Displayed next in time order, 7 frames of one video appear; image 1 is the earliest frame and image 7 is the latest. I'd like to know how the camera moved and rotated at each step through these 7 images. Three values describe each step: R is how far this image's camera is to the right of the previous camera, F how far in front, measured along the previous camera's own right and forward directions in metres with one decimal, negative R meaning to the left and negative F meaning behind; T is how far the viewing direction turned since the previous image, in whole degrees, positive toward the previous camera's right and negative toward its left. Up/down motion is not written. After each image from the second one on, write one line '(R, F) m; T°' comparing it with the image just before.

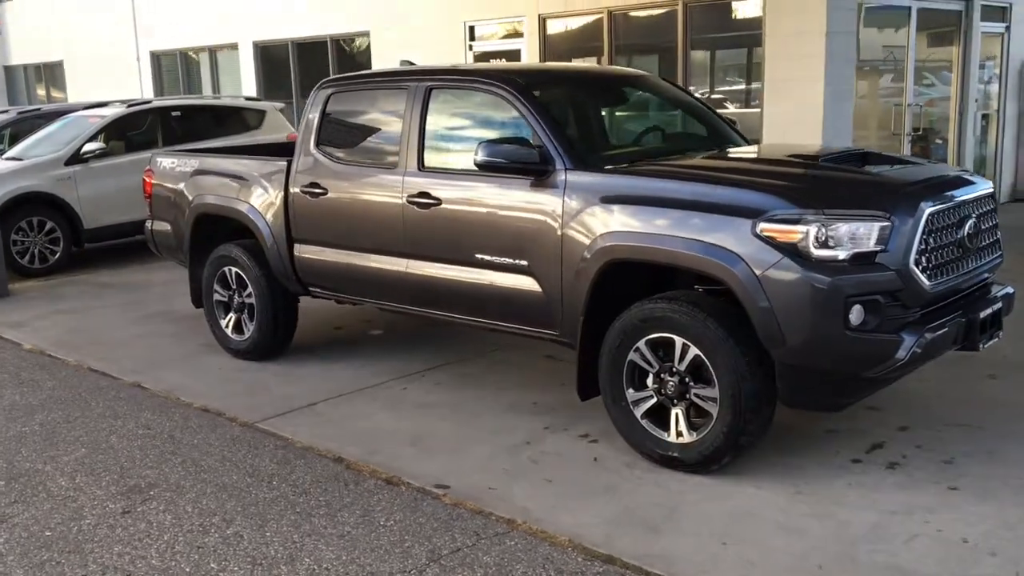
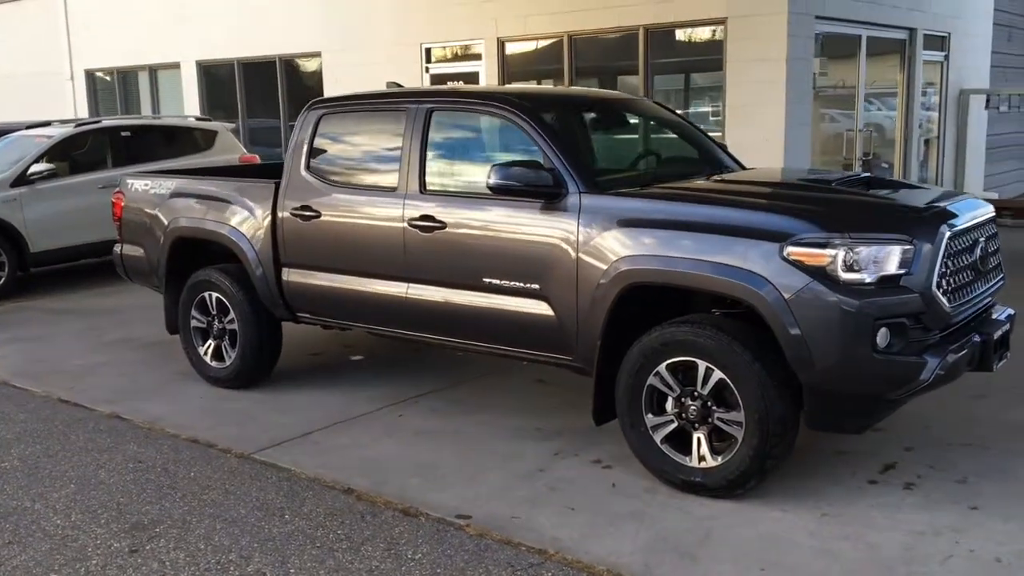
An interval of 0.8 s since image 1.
(-0.4, +0.1) m; +4°
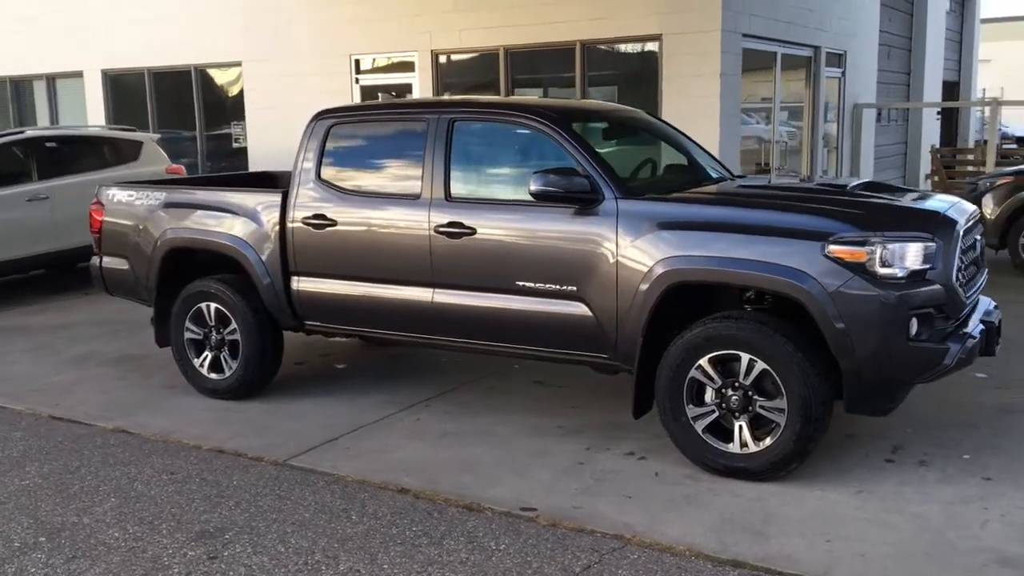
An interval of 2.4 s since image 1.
(-0.8, -0.1) m; +8°
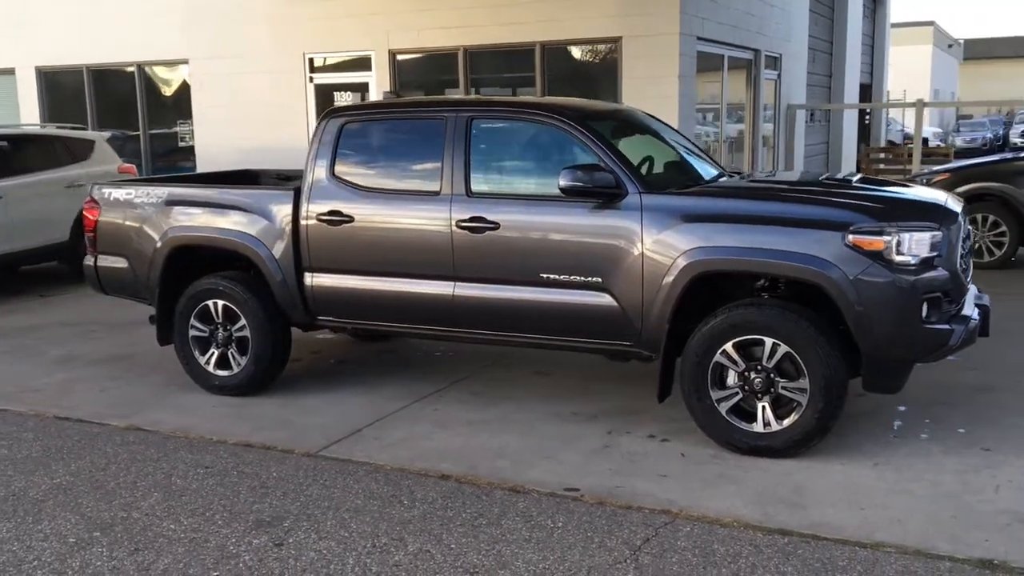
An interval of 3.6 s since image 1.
(-0.6, -0.2) m; +5°
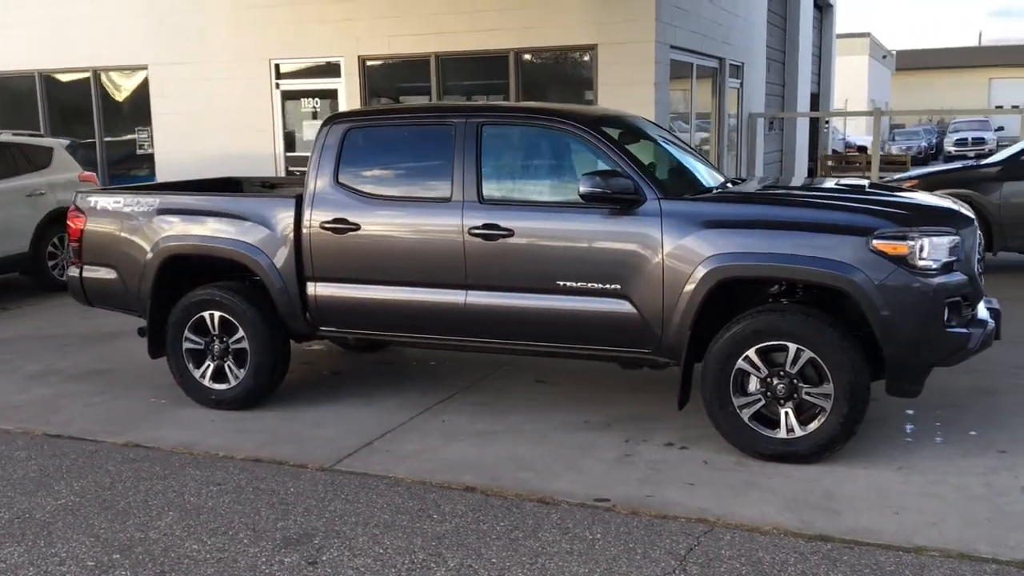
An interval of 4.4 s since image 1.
(-0.4, +0.1) m; +4°
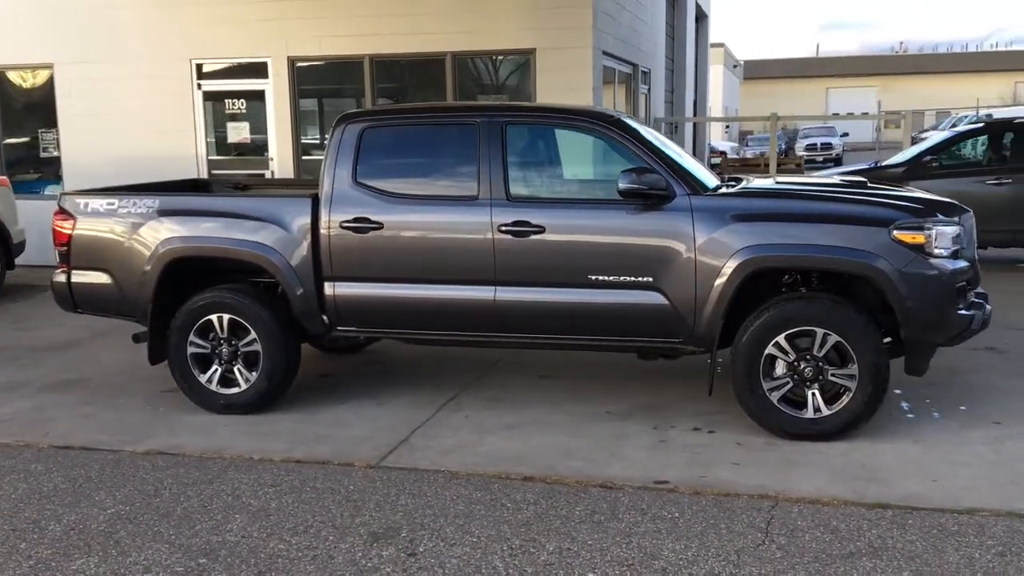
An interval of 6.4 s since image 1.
(-1.0, -0.1) m; +8°
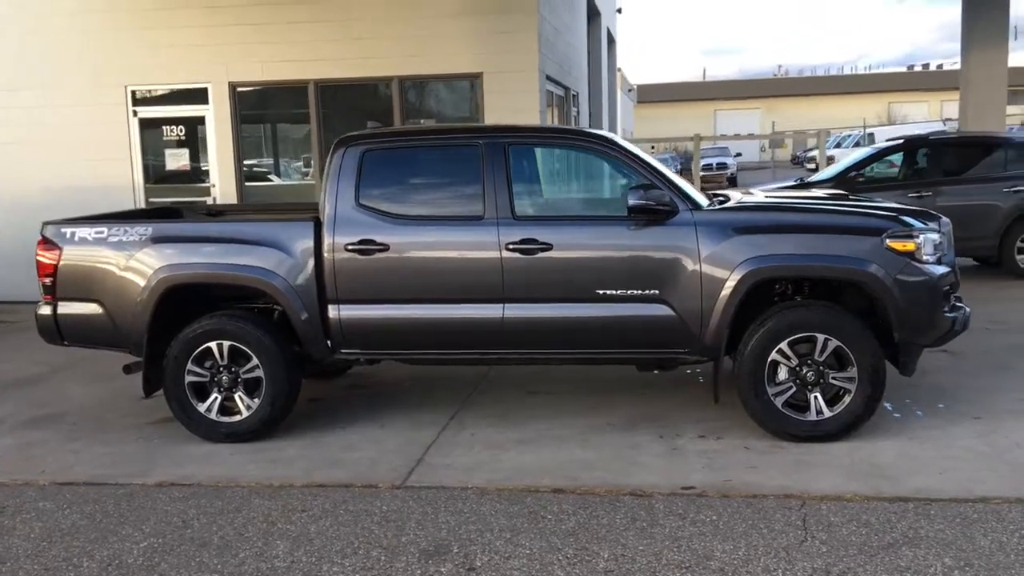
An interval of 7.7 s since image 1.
(-0.6, -0.1) m; +6°
